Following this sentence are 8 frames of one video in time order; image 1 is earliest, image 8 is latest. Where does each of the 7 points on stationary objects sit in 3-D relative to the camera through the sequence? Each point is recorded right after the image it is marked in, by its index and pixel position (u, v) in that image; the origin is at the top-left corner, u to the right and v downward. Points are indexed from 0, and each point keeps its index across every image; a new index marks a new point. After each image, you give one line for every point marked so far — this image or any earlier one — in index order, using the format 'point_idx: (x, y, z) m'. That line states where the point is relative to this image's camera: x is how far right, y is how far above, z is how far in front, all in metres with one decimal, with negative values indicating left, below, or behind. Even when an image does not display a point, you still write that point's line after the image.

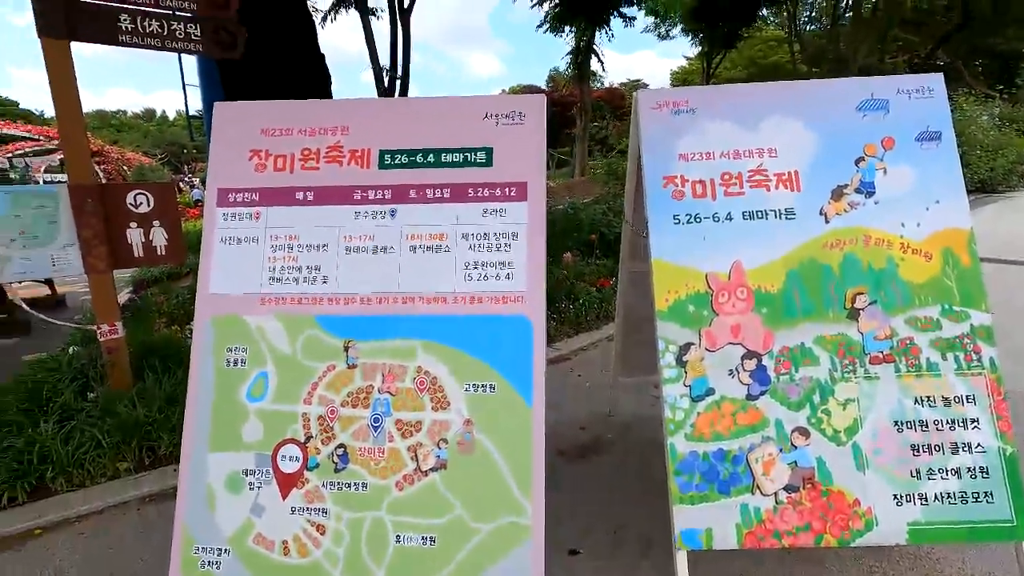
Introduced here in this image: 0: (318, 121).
0: (-0.6, +0.5, +1.7) m
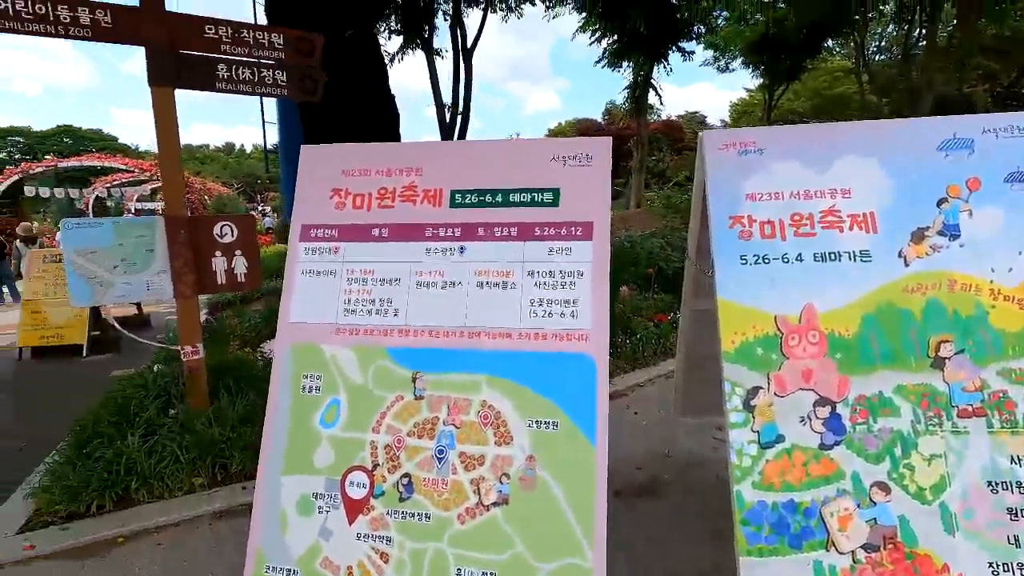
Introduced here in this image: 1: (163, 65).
0: (-0.4, +0.4, +1.8) m
1: (-2.0, +1.3, +3.0) m
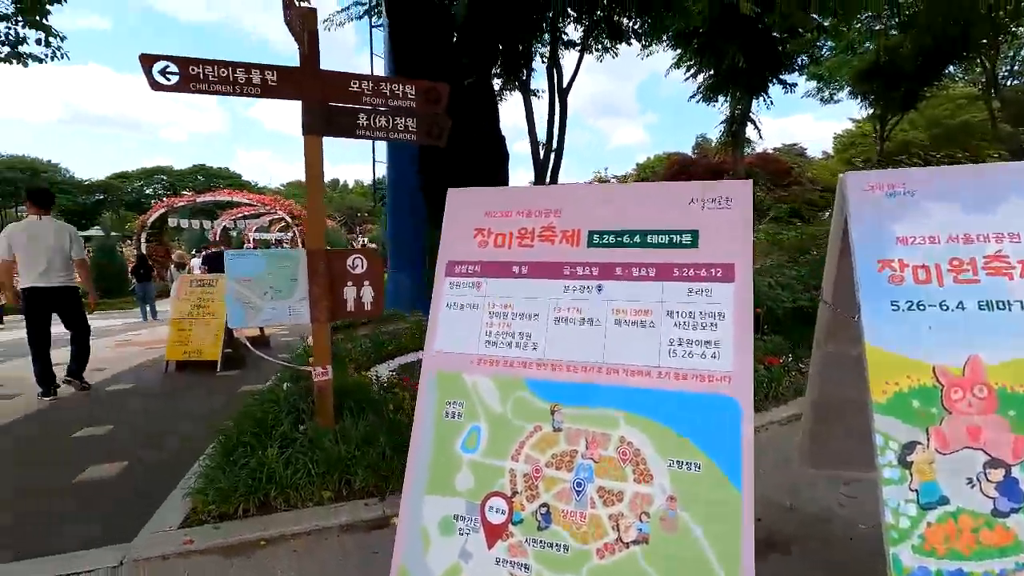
0: (+0.1, +0.3, +1.9) m
1: (-1.3, +1.1, +3.4) m
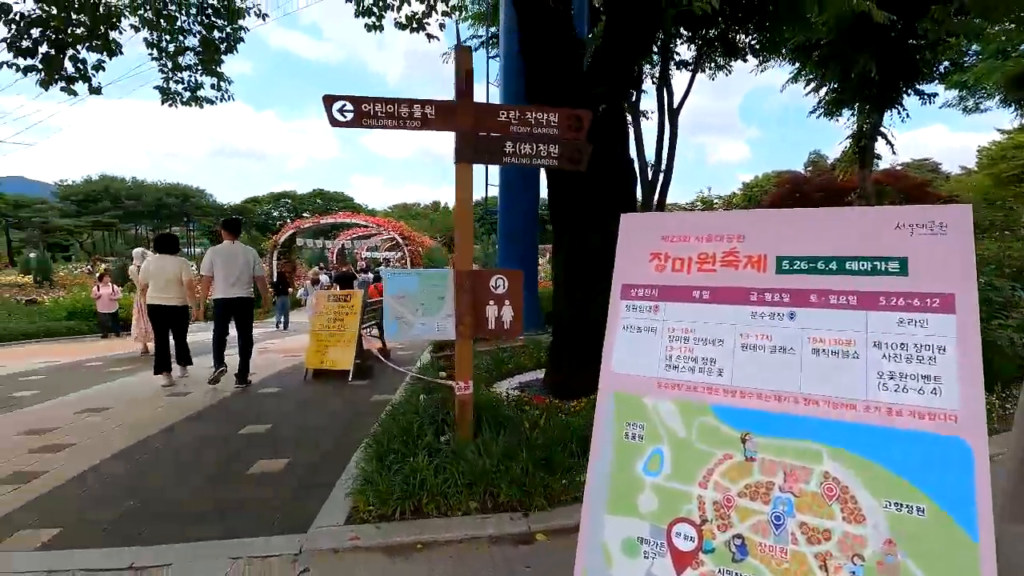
0: (+0.7, +0.2, +1.9) m
1: (-0.3, +1.0, +3.6) m
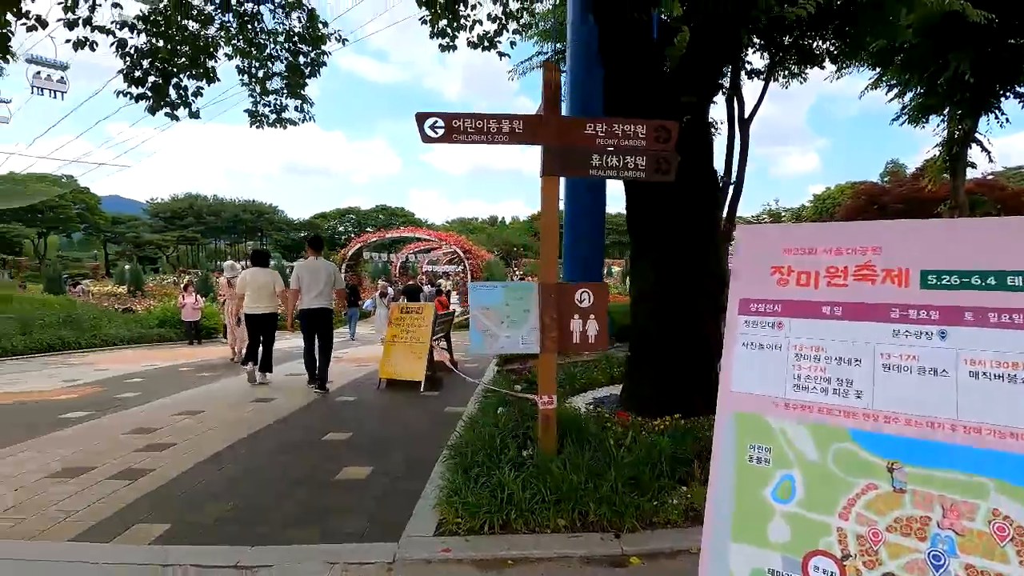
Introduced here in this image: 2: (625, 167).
0: (+1.1, +0.2, +1.8) m
1: (+0.3, +0.9, +3.6) m
2: (+0.8, +0.8, +3.6) m
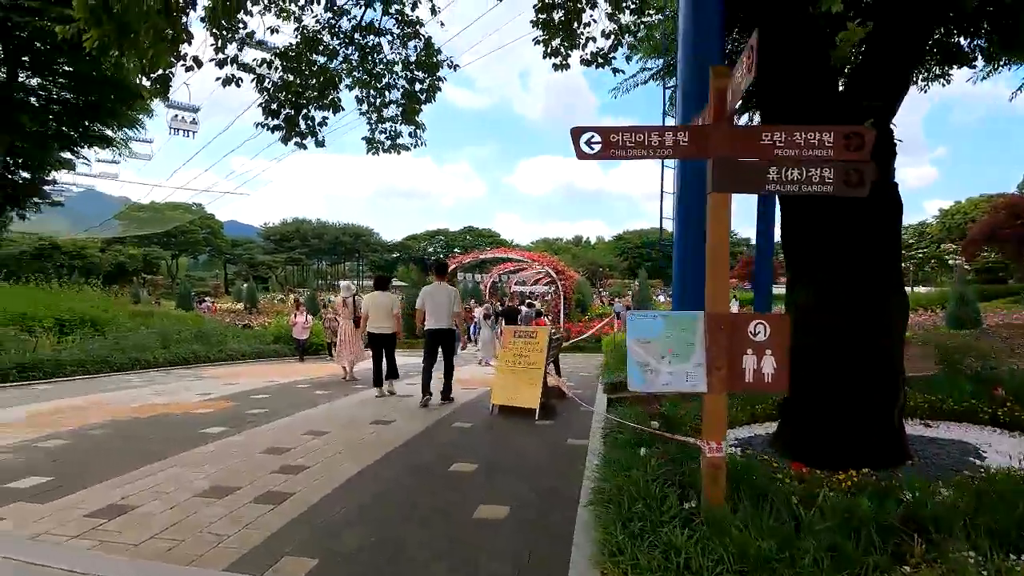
0: (+1.8, 0.0, +1.3) m
1: (+1.2, +0.7, +3.2) m
2: (+1.8, +0.6, +3.2) m
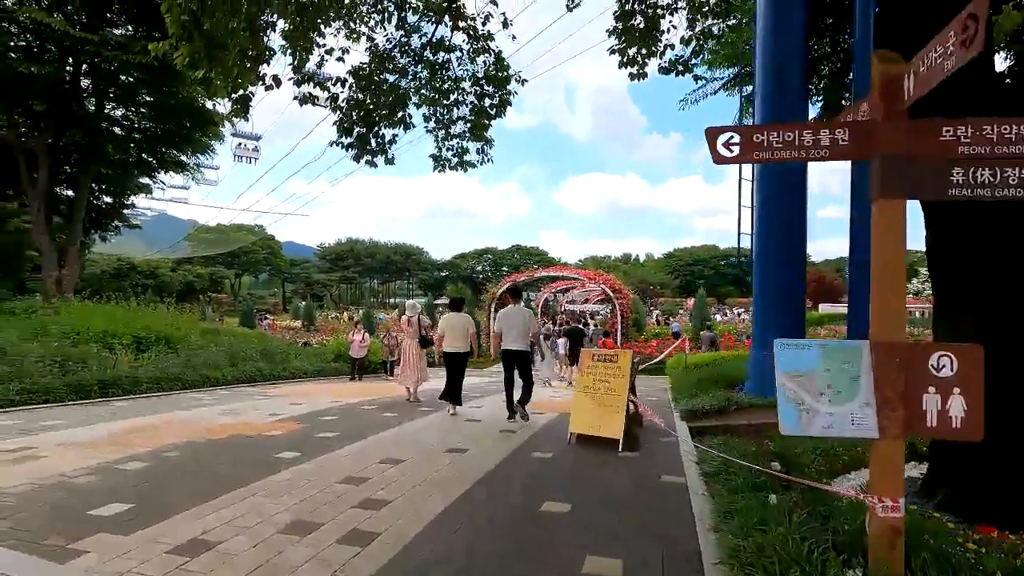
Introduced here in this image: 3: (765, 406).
0: (+2.3, 0.0, +0.7) m
1: (+1.9, +0.6, +2.7) m
2: (+2.4, +0.5, +2.6) m
3: (+4.2, -2.0, +8.9) m
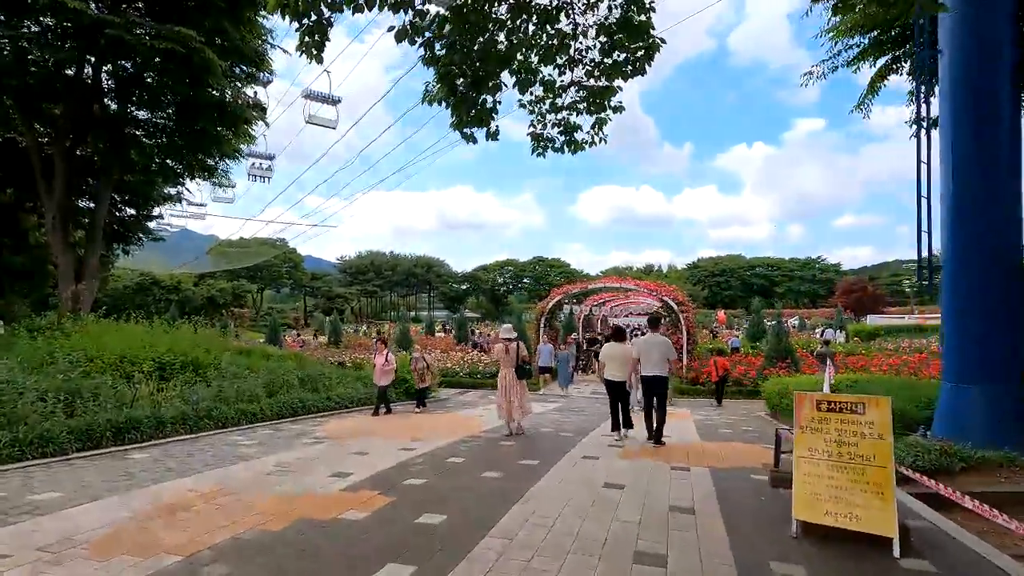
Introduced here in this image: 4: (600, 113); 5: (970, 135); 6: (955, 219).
0: (+3.8, 0.0, -1.6) m
1: (+3.5, +0.5, +0.5) m
2: (+4.0, +0.5, +0.3) m
3: (+6.0, -2.1, +6.5) m
4: (+1.2, +2.4, +7.1) m
5: (+6.7, +2.1, +7.8) m
6: (+6.6, +0.7, +7.8) m
